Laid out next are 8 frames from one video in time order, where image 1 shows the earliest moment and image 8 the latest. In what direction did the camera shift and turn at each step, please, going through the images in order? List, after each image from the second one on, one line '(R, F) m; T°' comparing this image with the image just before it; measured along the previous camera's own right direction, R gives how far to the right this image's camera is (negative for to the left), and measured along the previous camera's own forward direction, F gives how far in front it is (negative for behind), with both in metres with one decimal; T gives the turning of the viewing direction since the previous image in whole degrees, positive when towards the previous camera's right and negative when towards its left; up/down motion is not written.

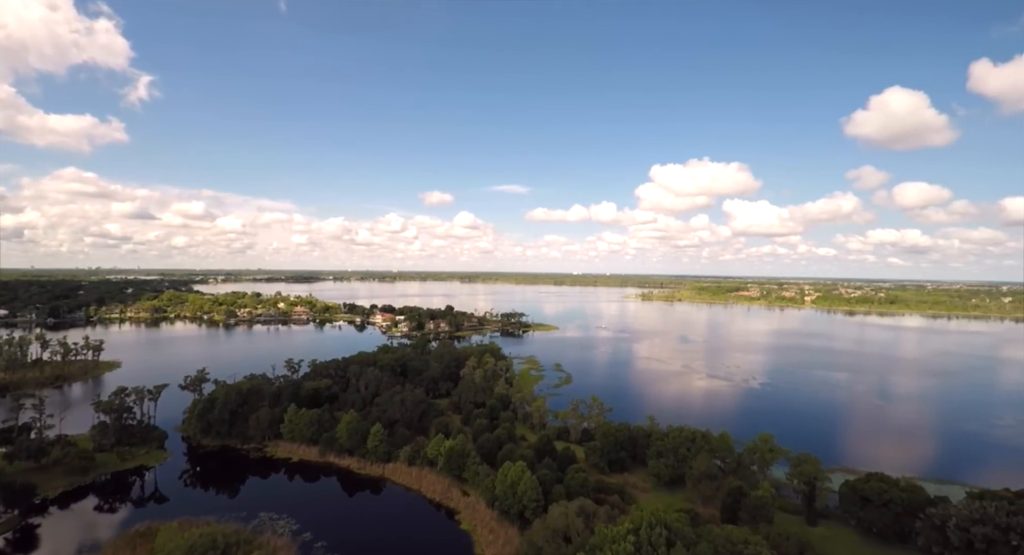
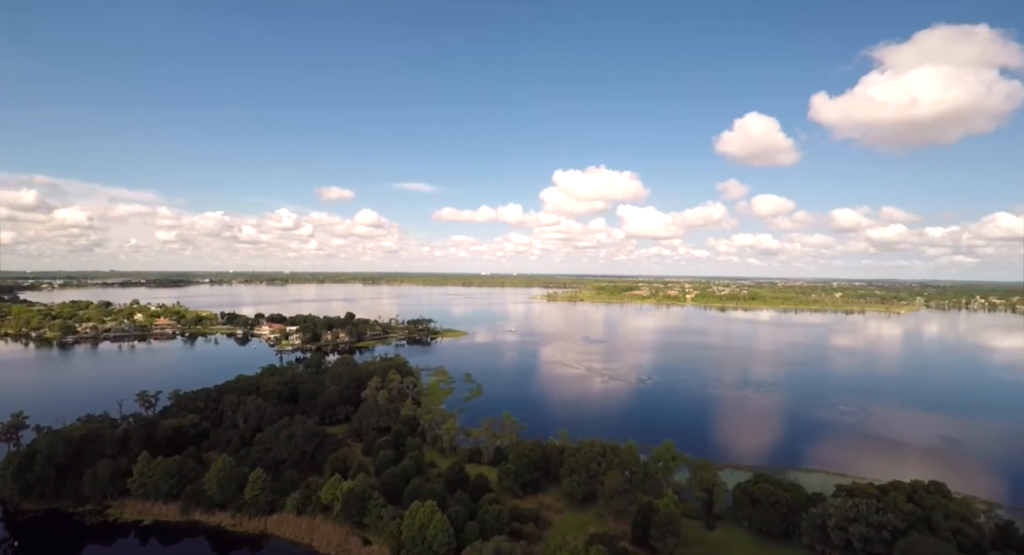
(-0.1, +0.8) m; +11°
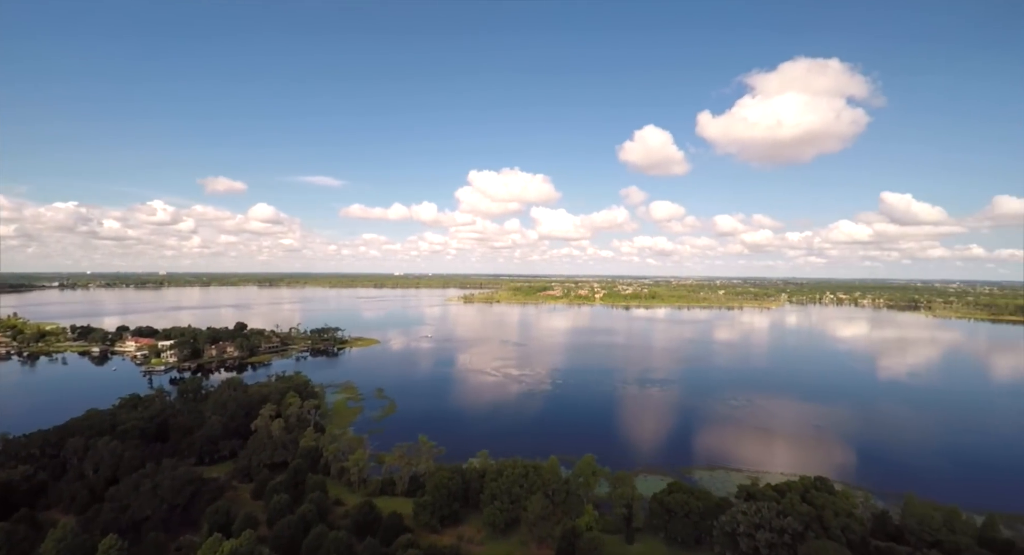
(-0.1, +0.8) m; +10°
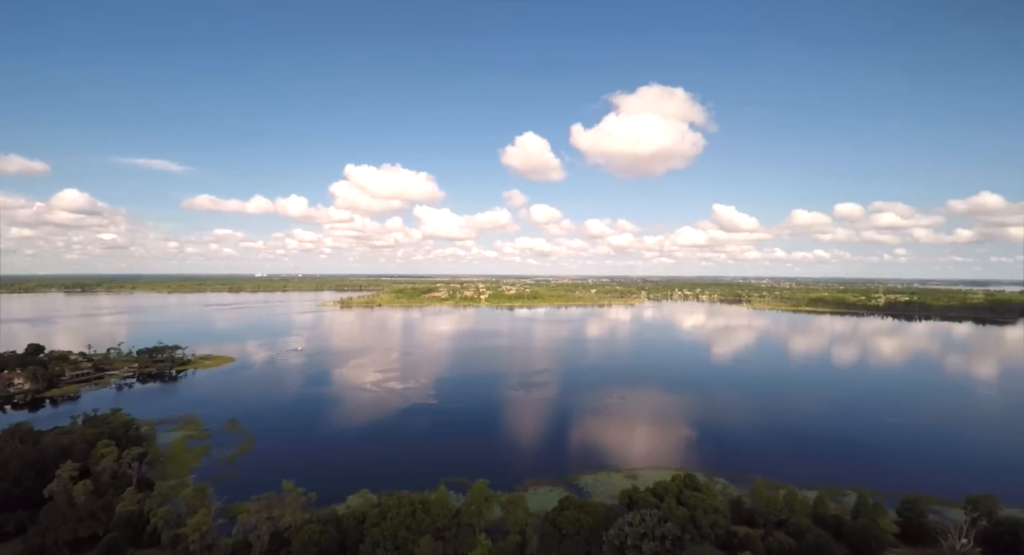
(-0.1, +1.0) m; +14°
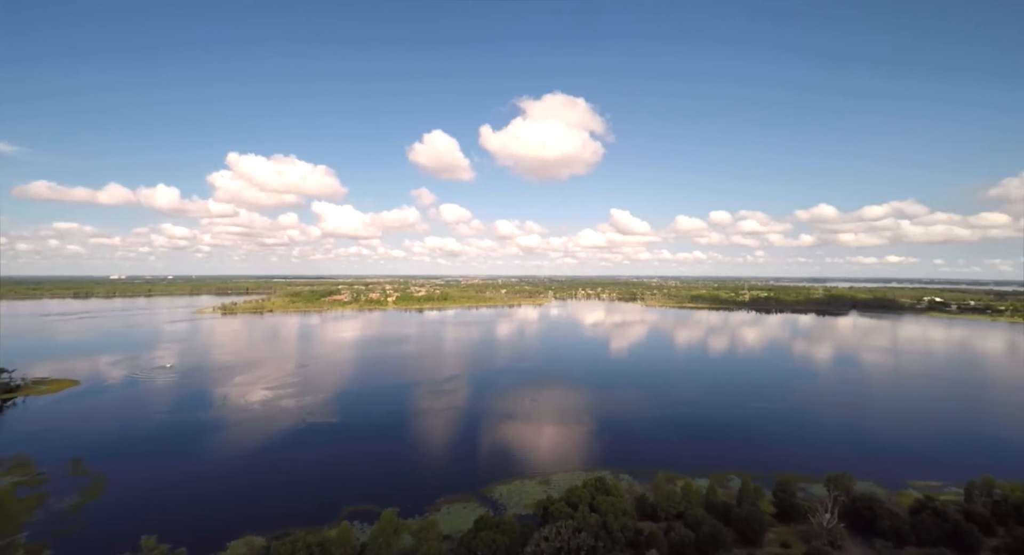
(-0.1, +0.9) m; +11°
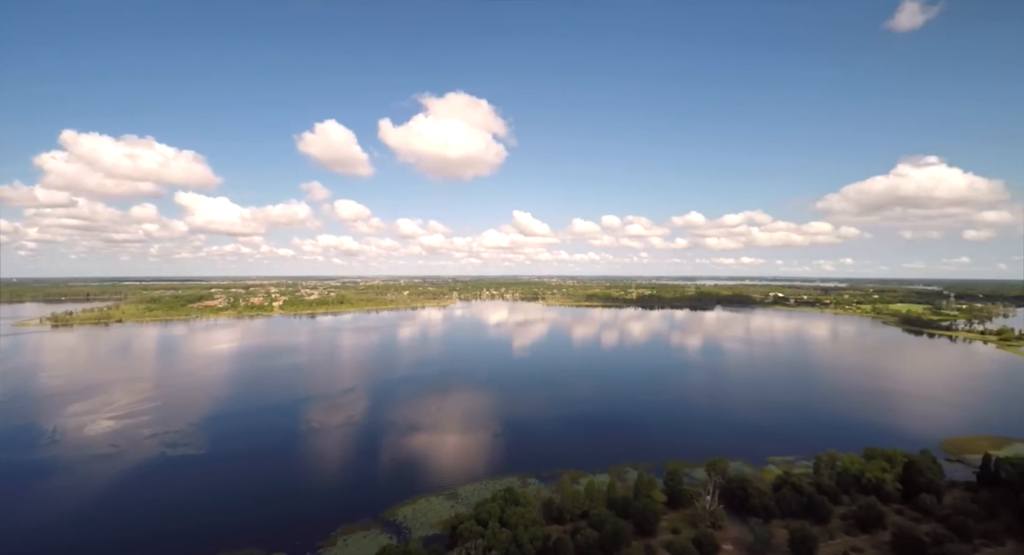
(0.0, +1.0) m; +11°
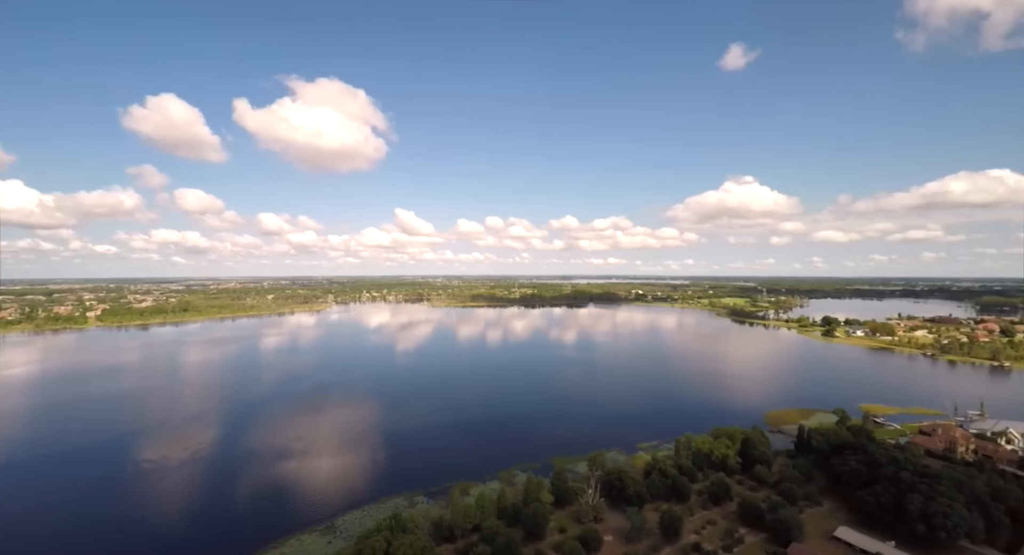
(-0.1, +1.3) m; +14°
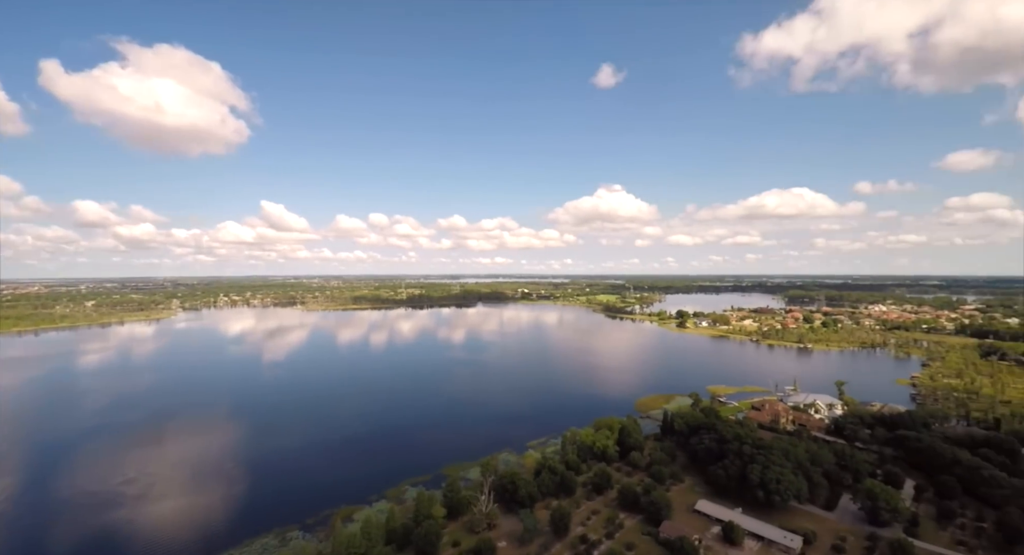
(-0.1, +1.3) m; +13°
